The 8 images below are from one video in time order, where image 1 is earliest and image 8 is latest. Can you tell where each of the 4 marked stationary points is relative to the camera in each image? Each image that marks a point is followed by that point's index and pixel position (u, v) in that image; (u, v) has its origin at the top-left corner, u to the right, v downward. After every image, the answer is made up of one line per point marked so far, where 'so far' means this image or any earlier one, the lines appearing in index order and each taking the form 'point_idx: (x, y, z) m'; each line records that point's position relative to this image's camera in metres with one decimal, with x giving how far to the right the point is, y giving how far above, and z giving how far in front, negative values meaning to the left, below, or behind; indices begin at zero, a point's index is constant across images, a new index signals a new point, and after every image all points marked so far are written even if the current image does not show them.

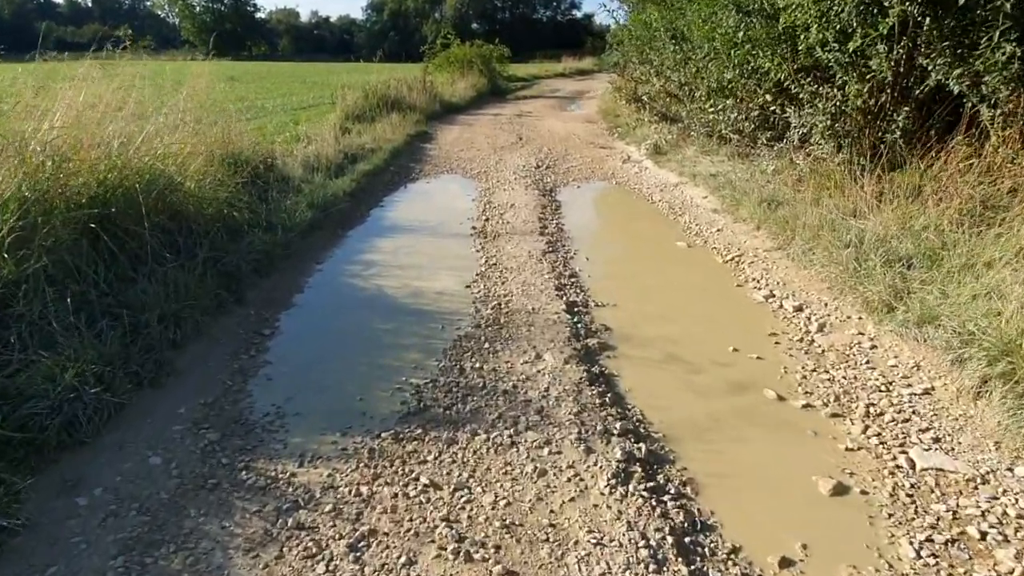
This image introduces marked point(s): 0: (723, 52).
0: (+3.2, +3.6, +10.5) m
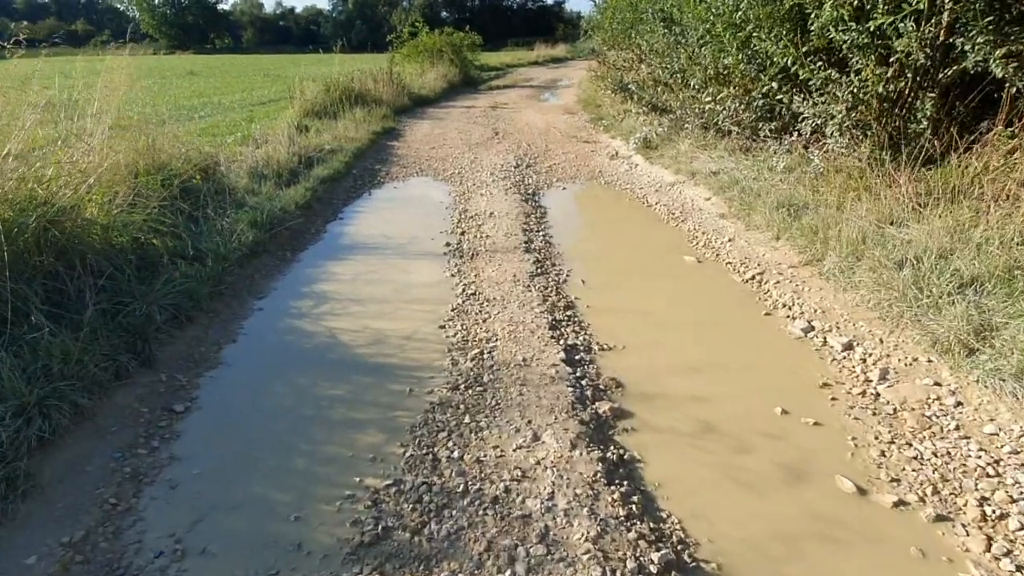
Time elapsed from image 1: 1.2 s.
0: (+2.8, +3.5, +9.4) m
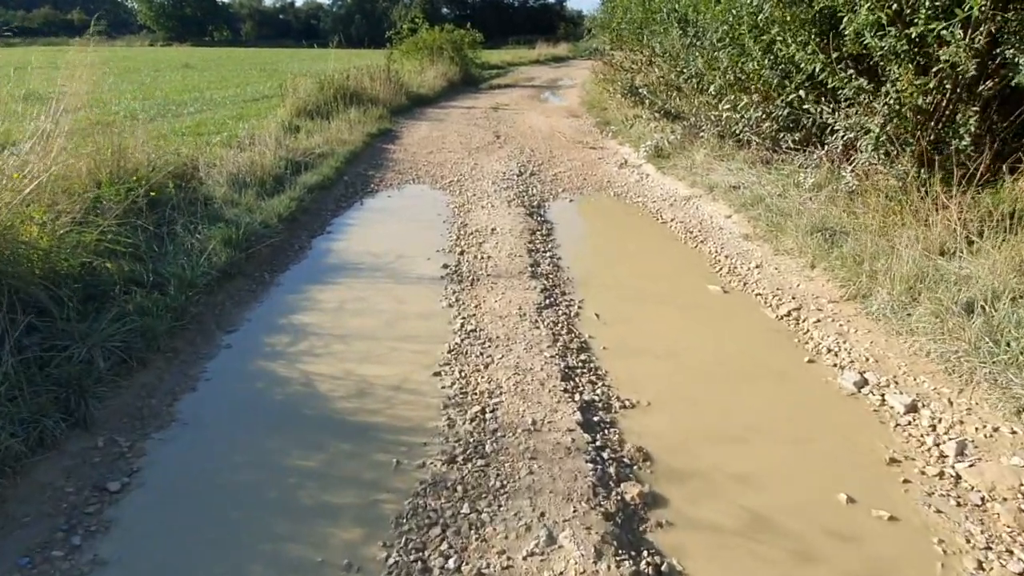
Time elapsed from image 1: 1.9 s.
0: (+2.9, +3.2, +8.8) m
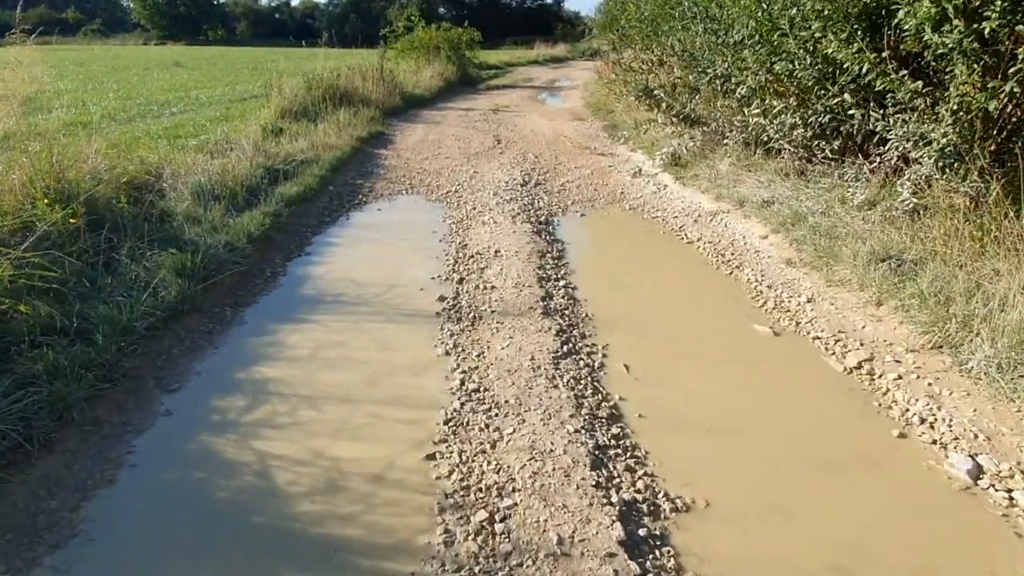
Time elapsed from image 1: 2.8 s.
0: (+2.9, +2.9, +7.9) m
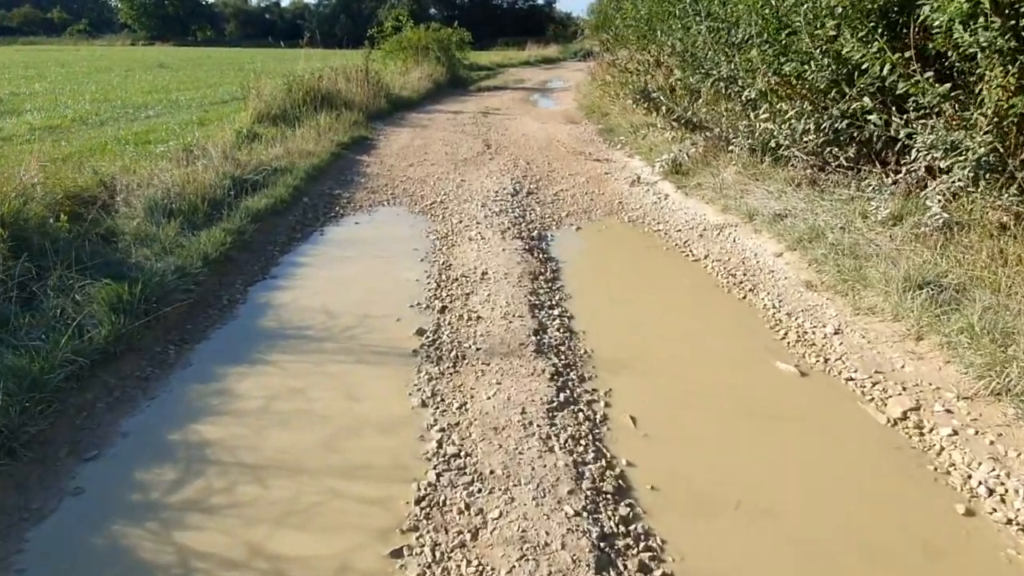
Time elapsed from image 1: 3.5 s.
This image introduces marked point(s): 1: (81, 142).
0: (+2.8, +2.7, +7.3) m
1: (-7.0, +2.4, +11.3) m
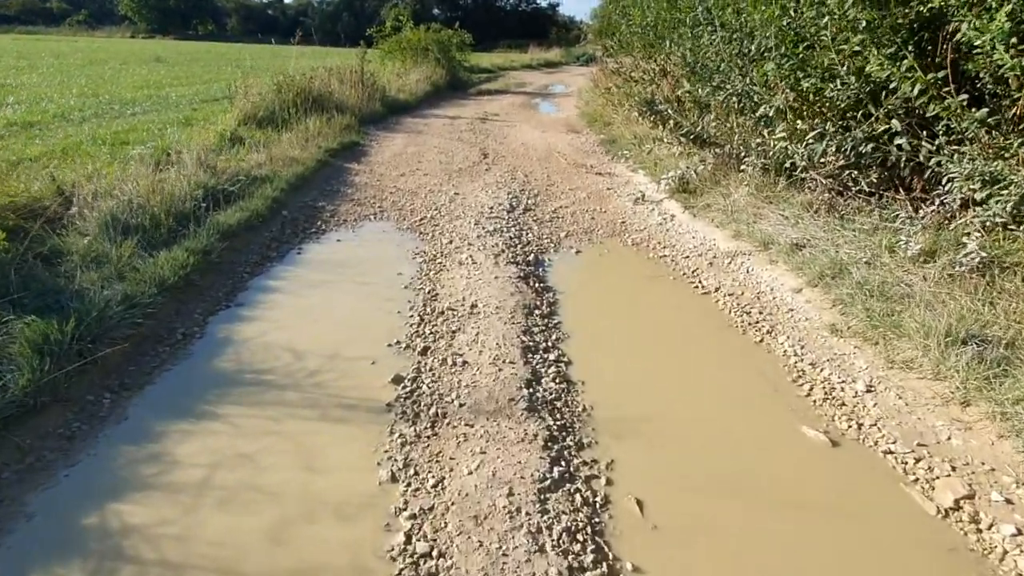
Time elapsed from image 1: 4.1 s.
0: (+2.8, +2.4, +6.8) m
1: (-7.1, +2.3, +10.7) m
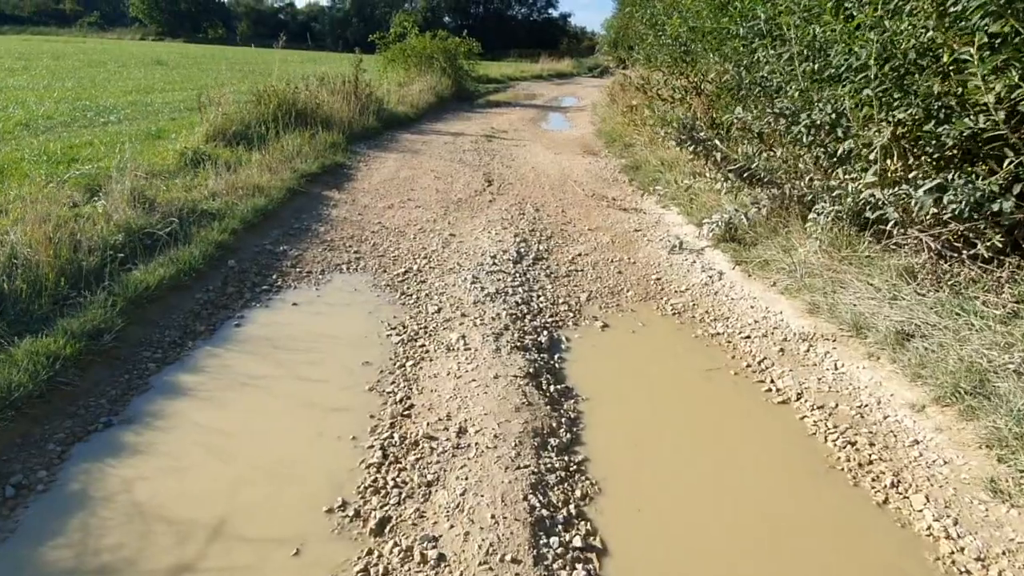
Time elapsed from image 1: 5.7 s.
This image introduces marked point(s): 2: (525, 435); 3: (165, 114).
0: (+2.9, +1.7, +5.2) m
1: (-6.9, +1.8, +9.2) m
2: (+0.1, -0.7, +3.5) m
3: (-7.5, +3.8, +14.8) m
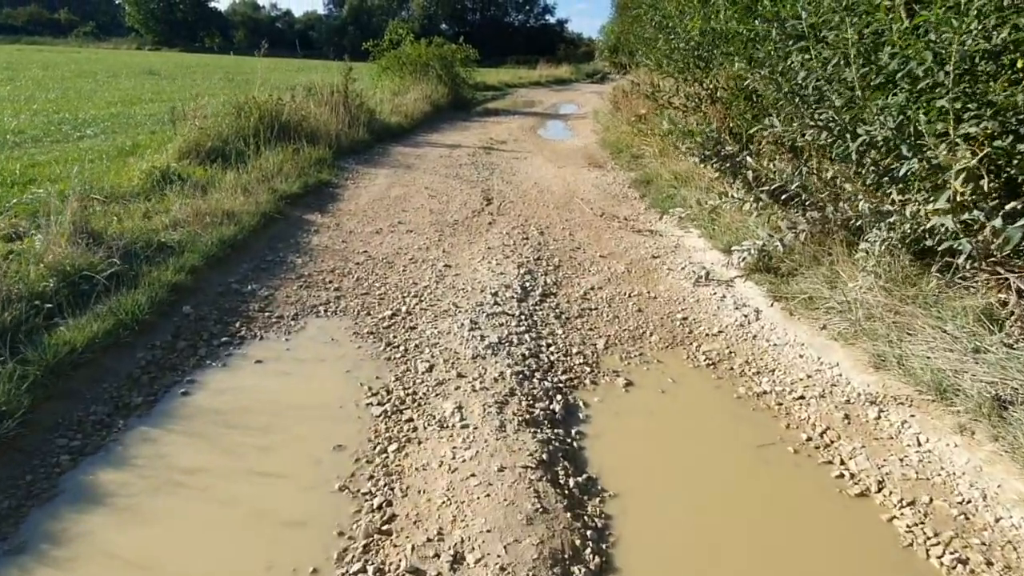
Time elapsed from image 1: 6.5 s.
0: (+2.9, +1.4, +4.4) m
1: (-6.9, +1.3, +8.4) m
2: (+0.1, -1.0, +2.7) m
3: (-7.5, +3.3, +14.0) m
